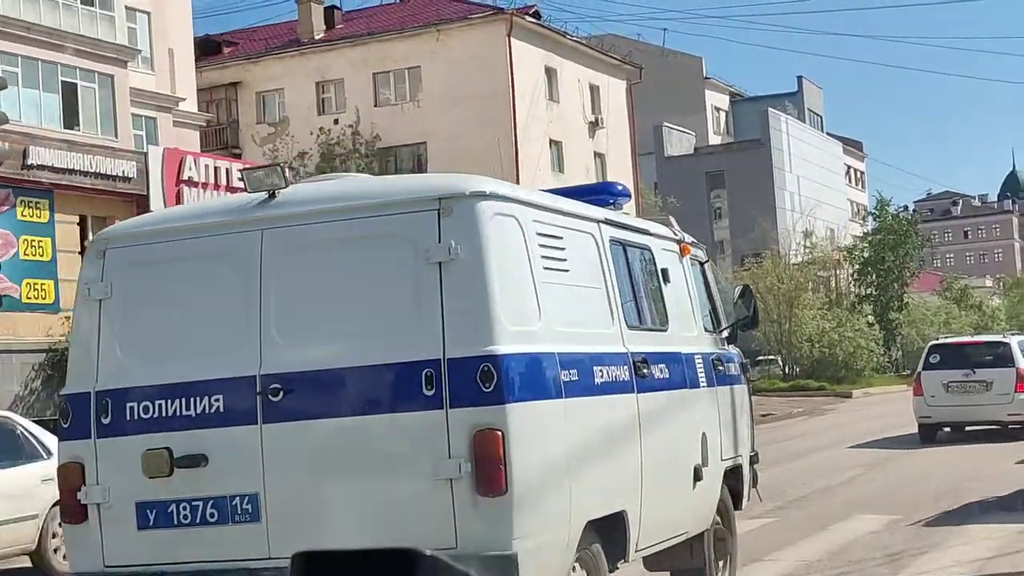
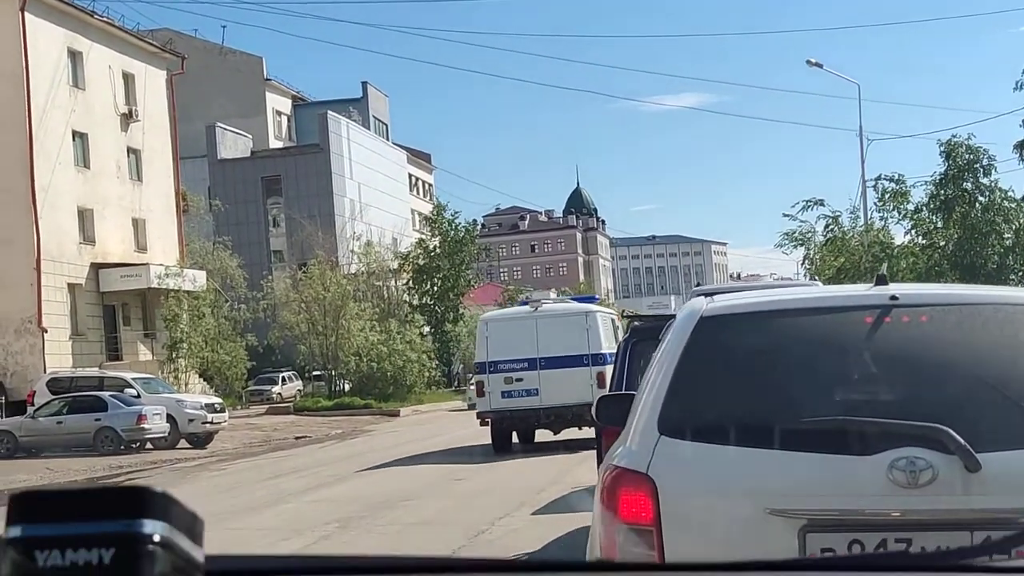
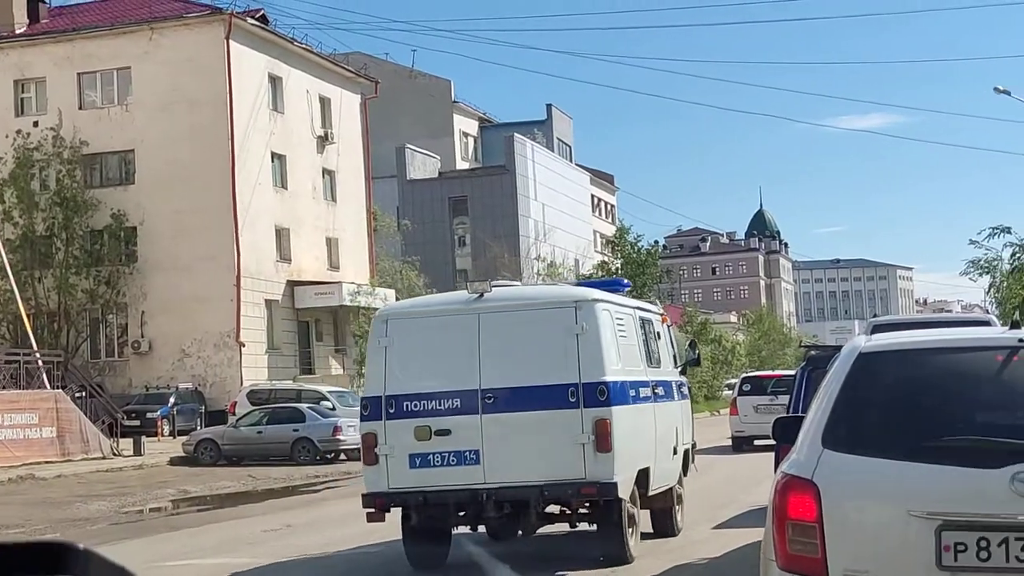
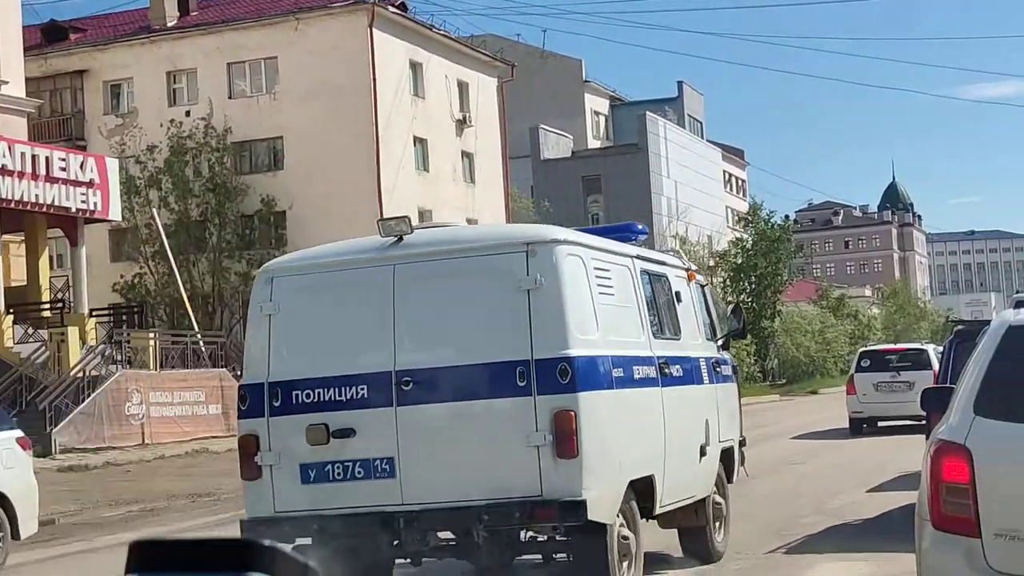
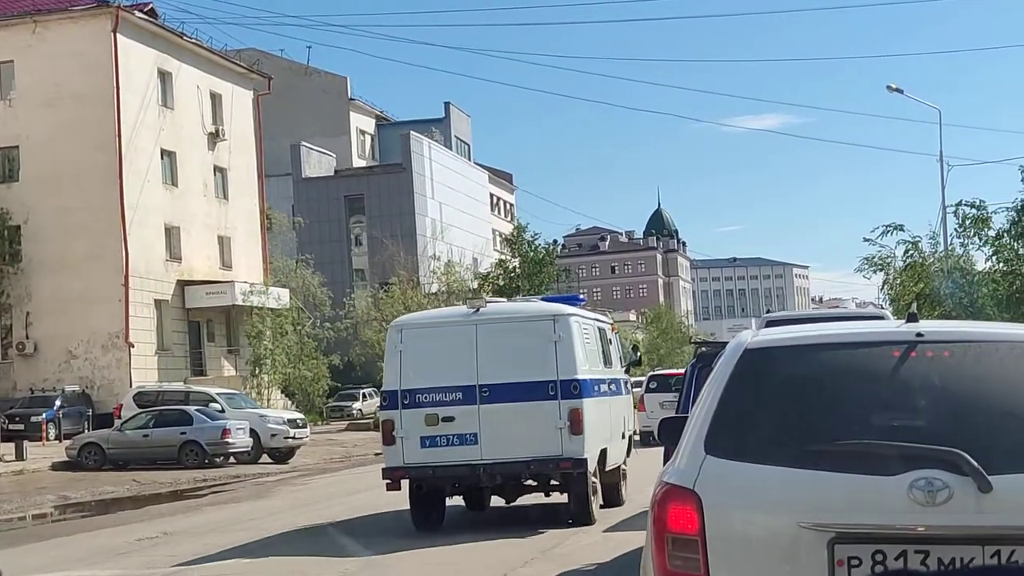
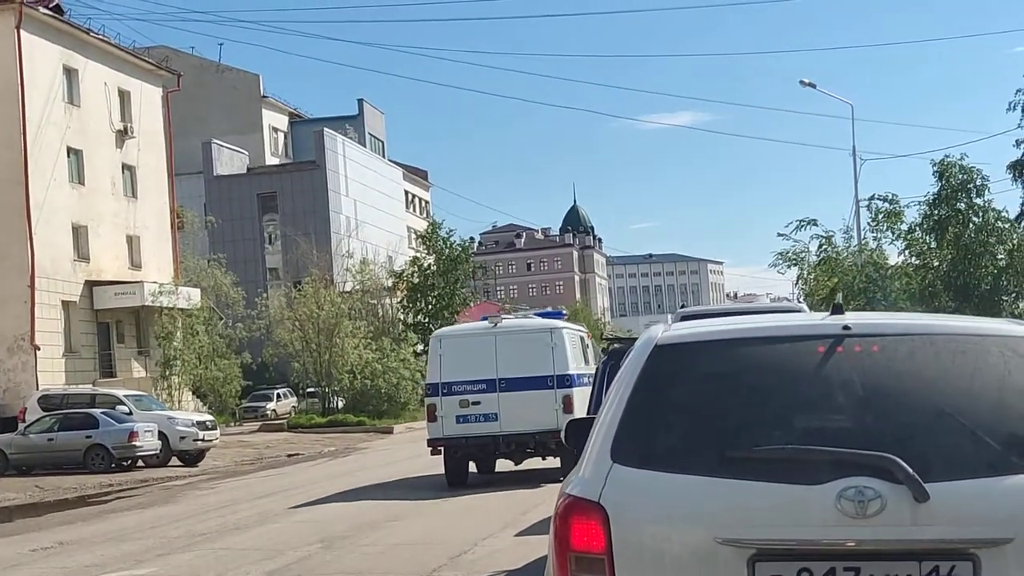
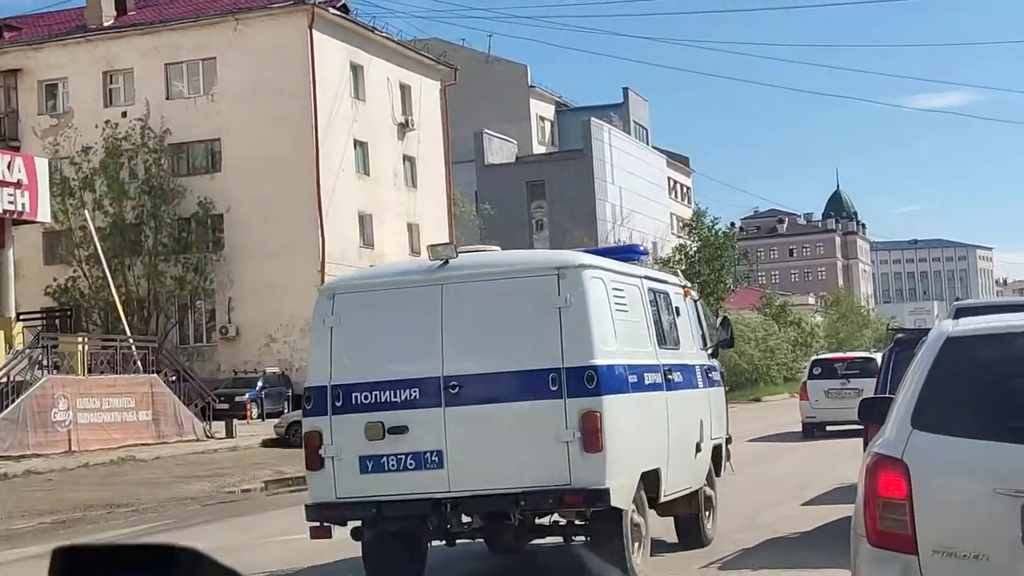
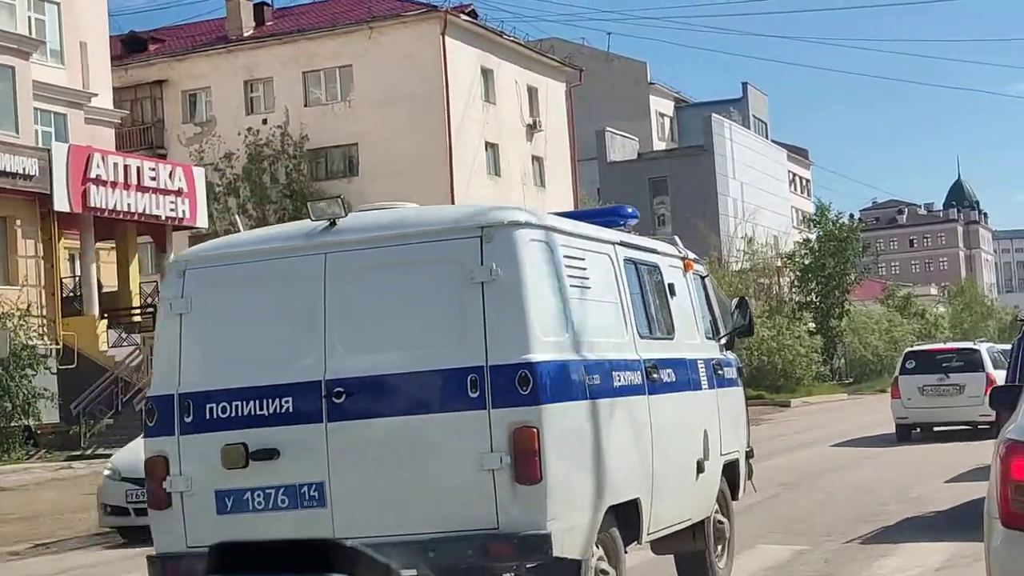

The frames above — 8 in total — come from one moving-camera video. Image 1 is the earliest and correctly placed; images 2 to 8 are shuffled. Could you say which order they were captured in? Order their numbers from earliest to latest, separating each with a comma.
8, 4, 7, 3, 5, 6, 2
